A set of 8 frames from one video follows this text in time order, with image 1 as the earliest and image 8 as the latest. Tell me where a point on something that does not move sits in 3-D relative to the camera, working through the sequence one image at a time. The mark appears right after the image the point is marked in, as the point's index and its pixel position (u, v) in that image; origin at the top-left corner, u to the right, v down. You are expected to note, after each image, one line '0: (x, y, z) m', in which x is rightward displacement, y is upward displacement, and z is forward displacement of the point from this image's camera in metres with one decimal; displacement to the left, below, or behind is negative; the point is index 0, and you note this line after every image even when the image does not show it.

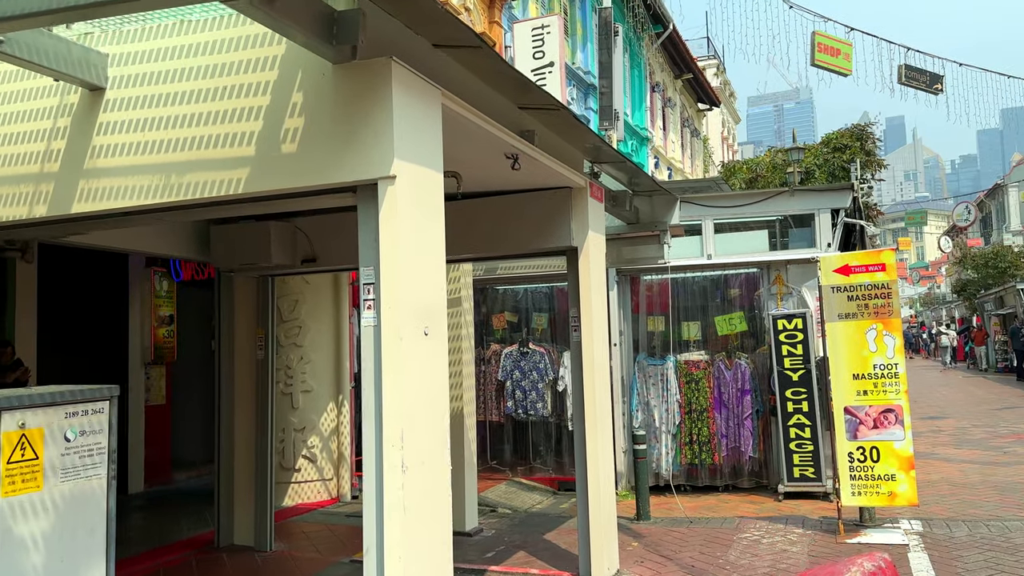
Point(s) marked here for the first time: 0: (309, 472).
0: (-2.1, -1.9, +8.4) m
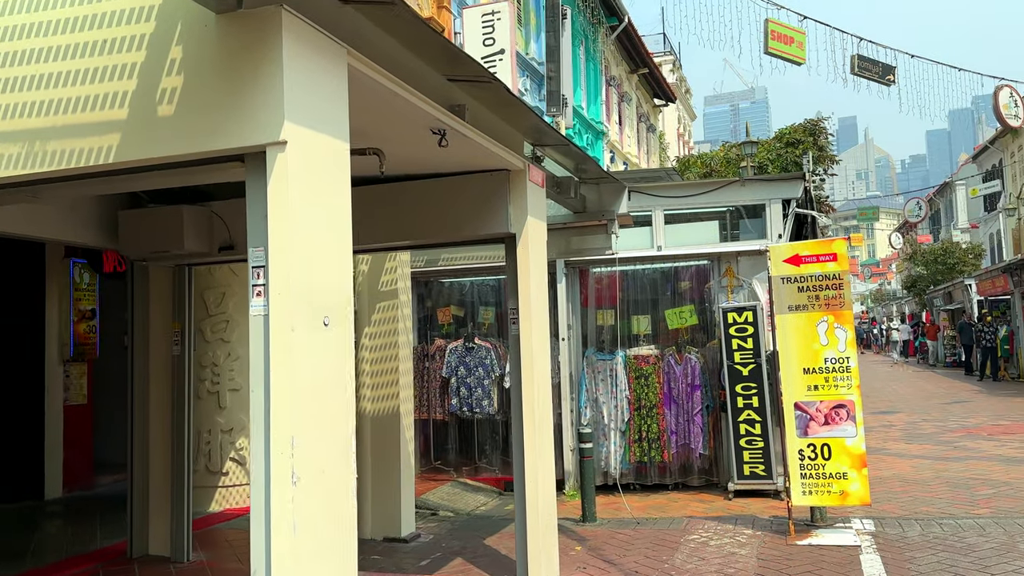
0: (-2.7, -1.8, +7.9) m
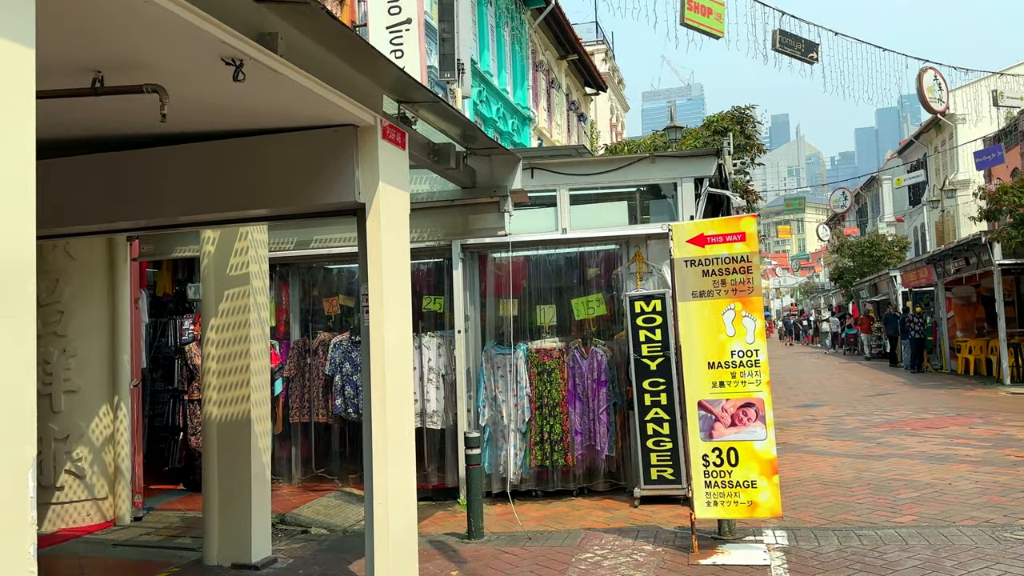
0: (-3.7, -1.7, +6.8) m
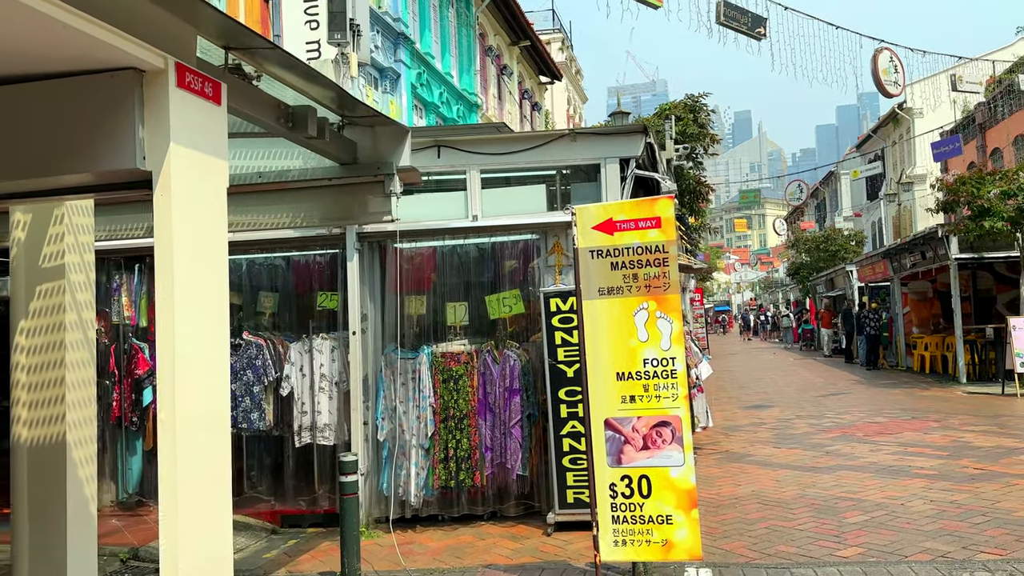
0: (-4.5, -1.7, +5.7) m
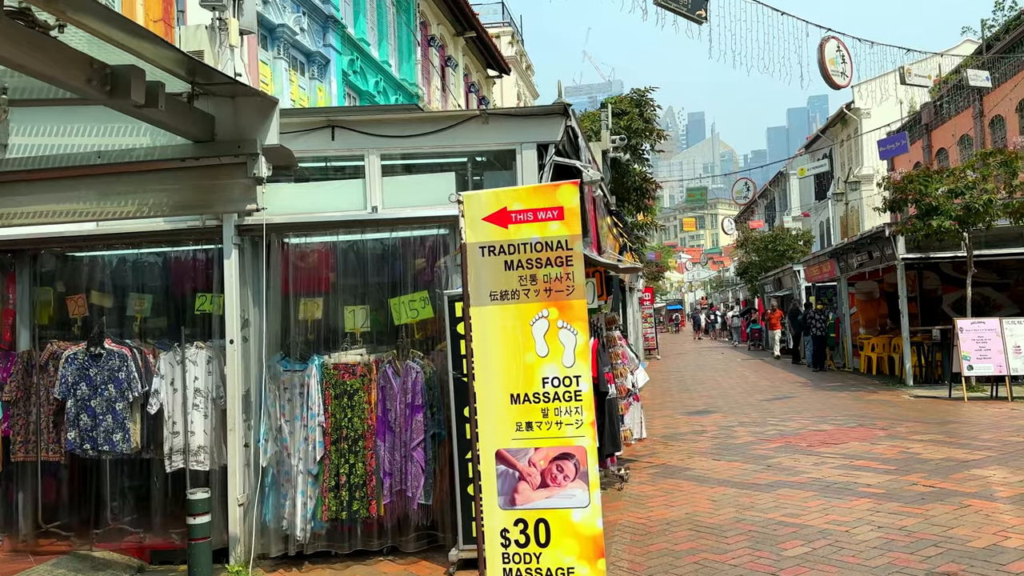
0: (-5.2, -1.7, +4.7) m
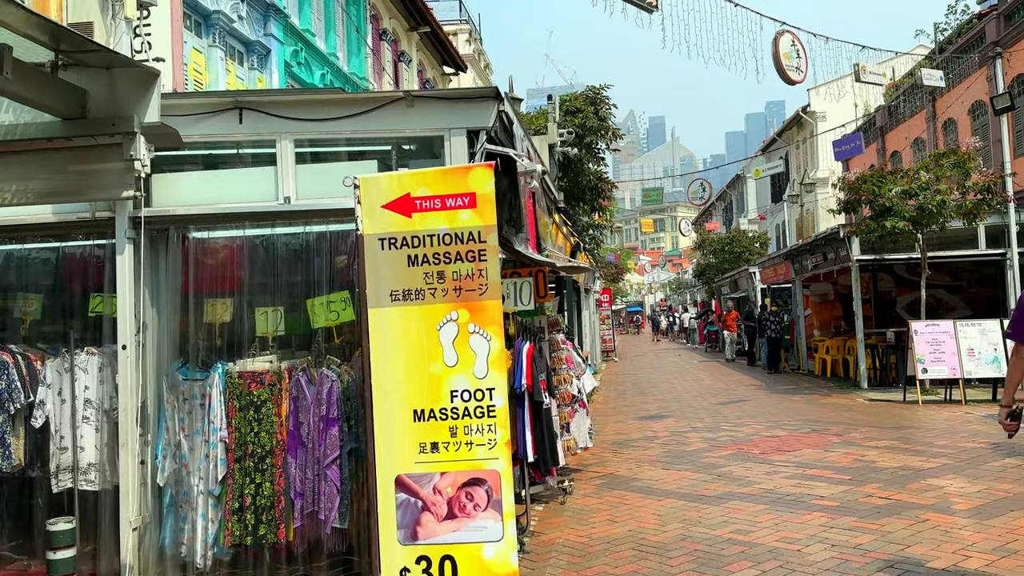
0: (-5.6, -1.7, +3.9) m
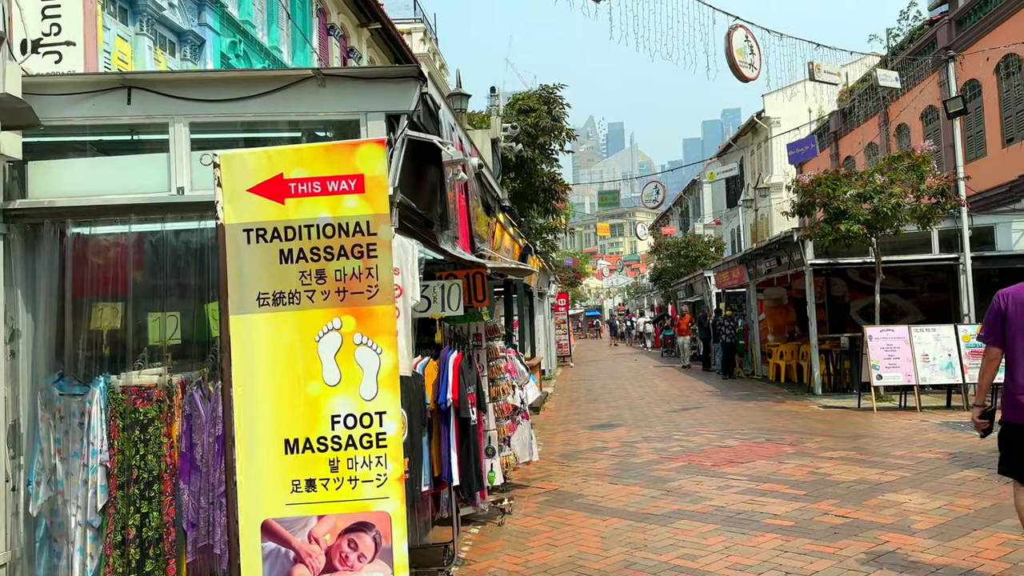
0: (-6.0, -1.7, +3.1) m
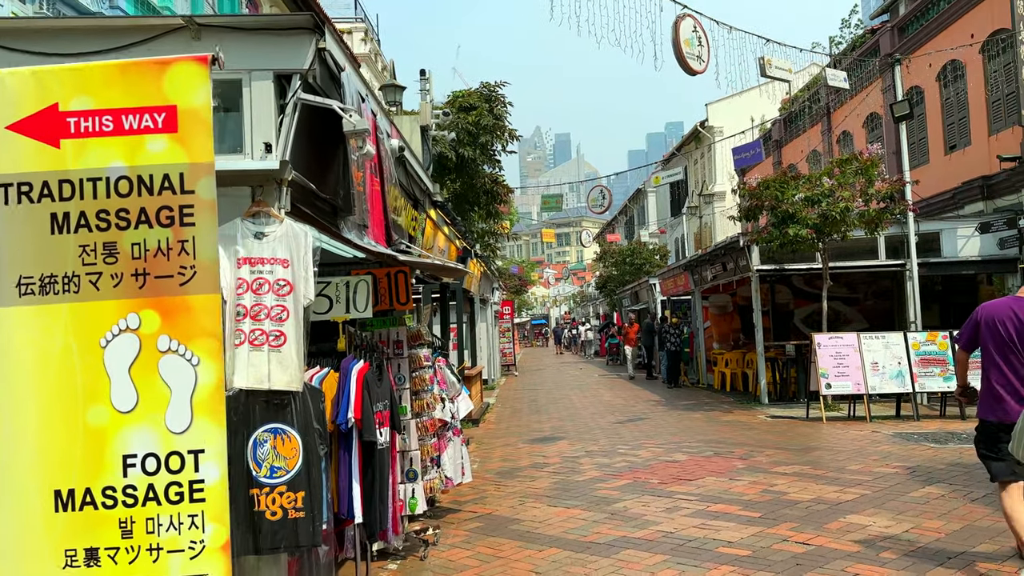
0: (-6.3, -1.6, +1.9) m
